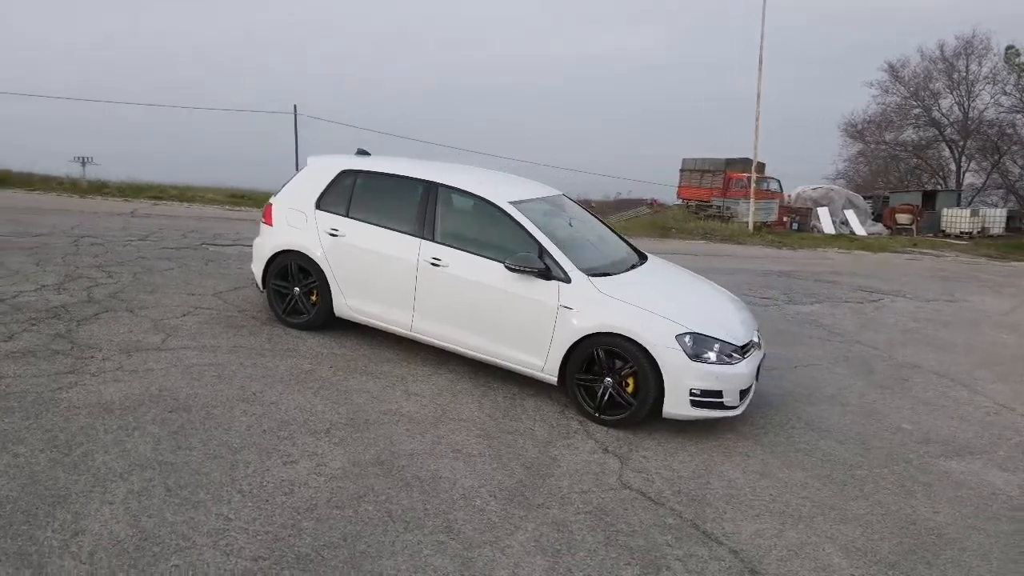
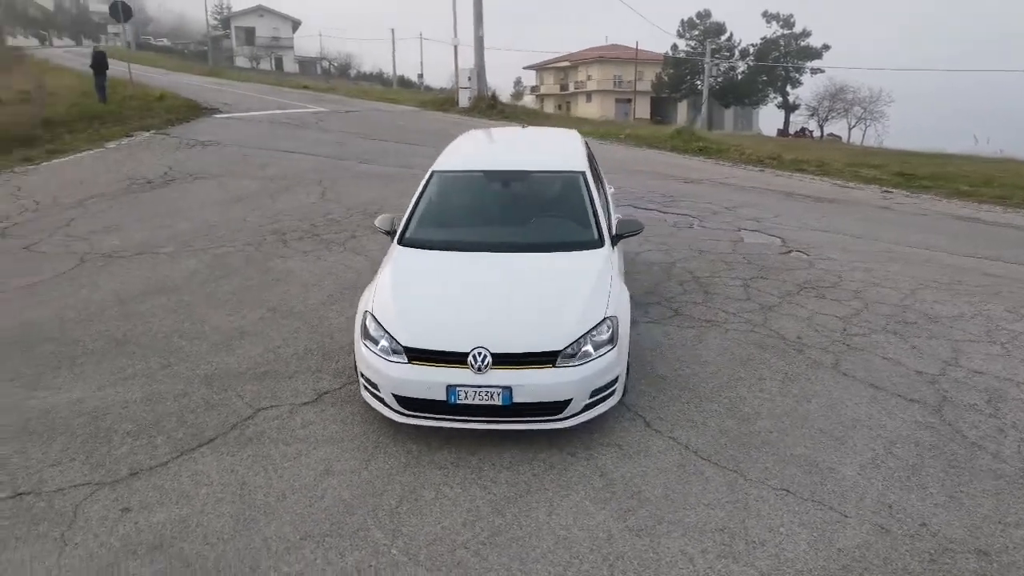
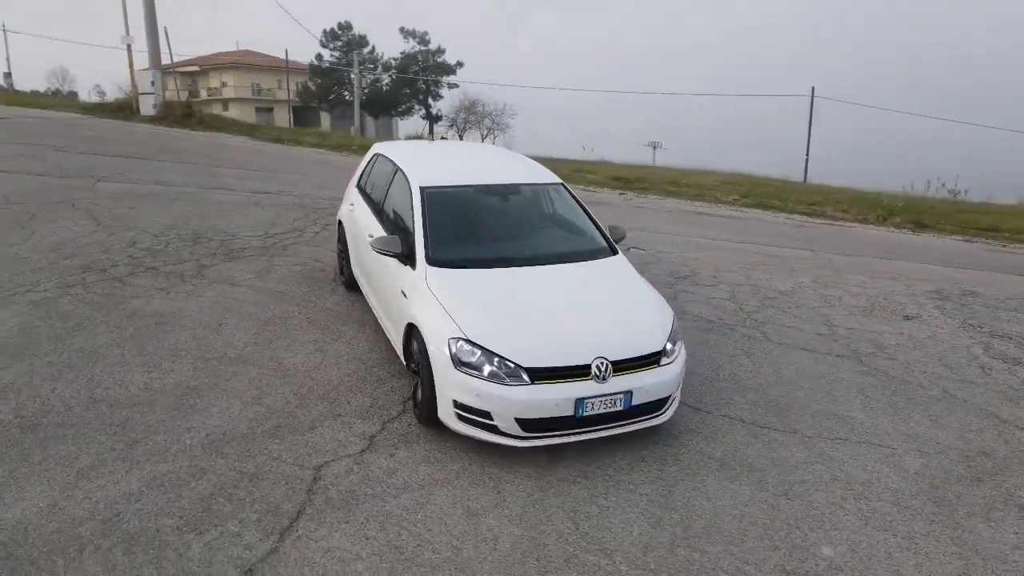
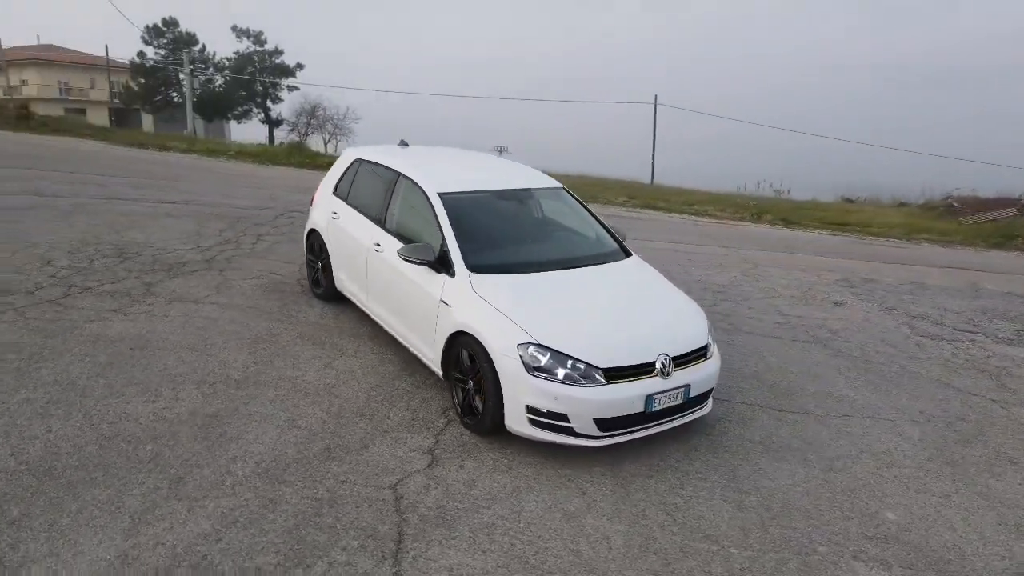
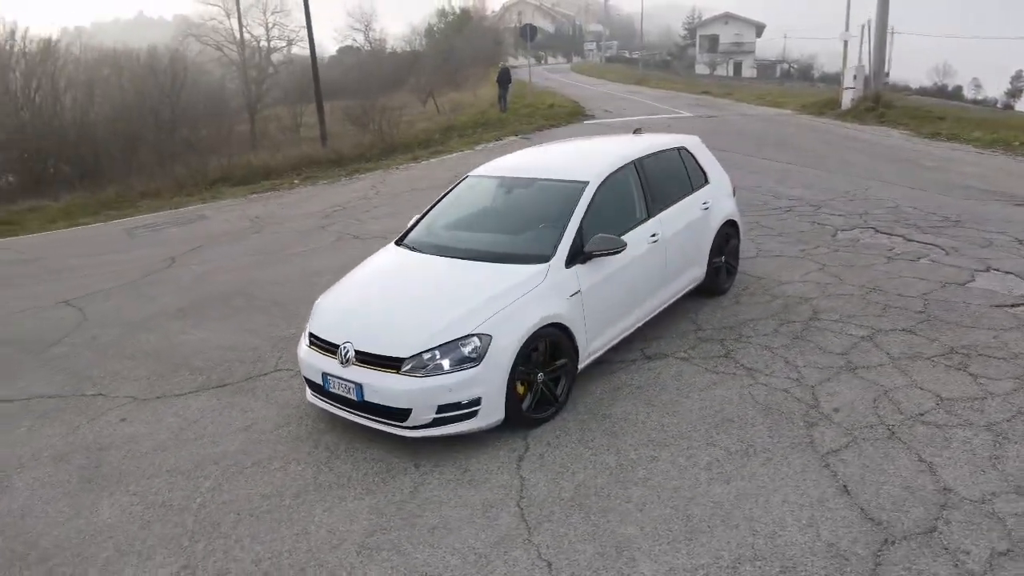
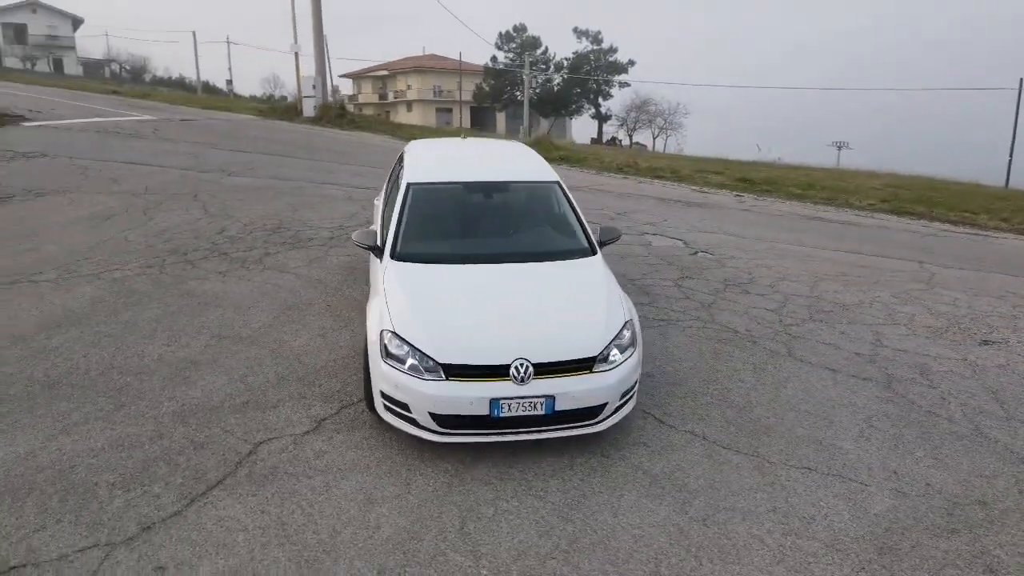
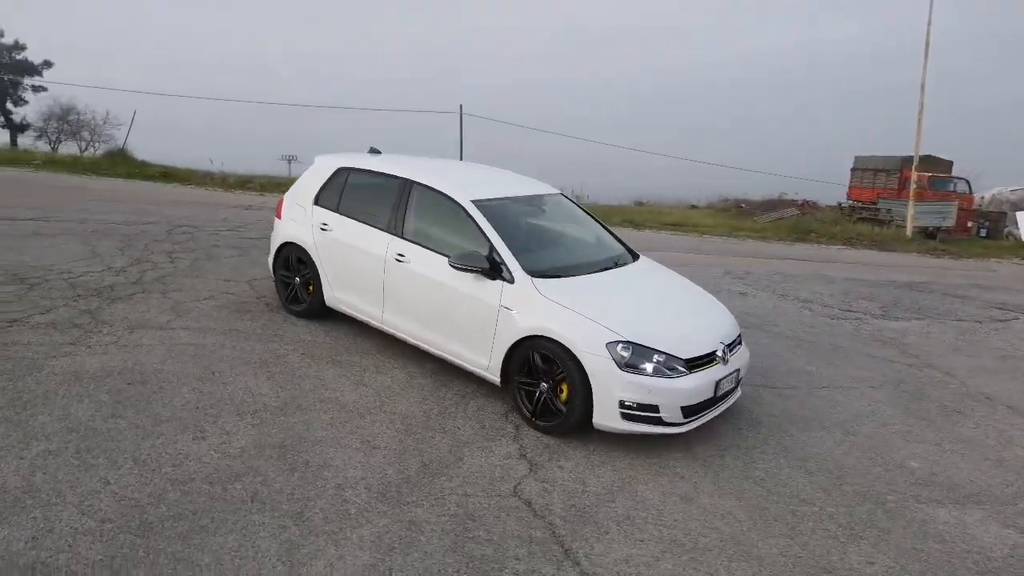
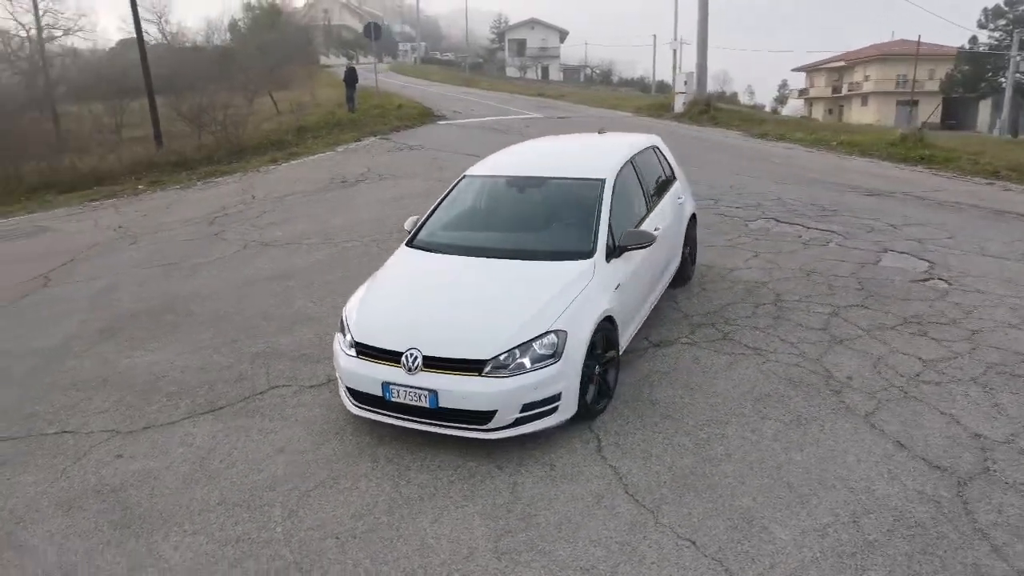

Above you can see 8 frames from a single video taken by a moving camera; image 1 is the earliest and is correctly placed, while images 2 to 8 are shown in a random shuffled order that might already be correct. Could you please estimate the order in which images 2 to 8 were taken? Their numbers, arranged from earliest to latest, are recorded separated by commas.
7, 4, 3, 6, 2, 8, 5
